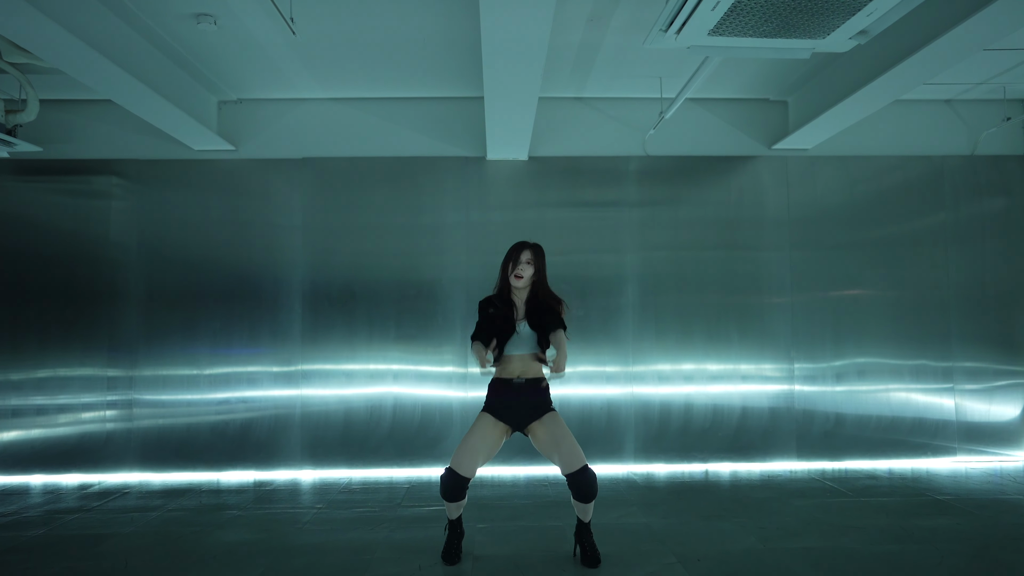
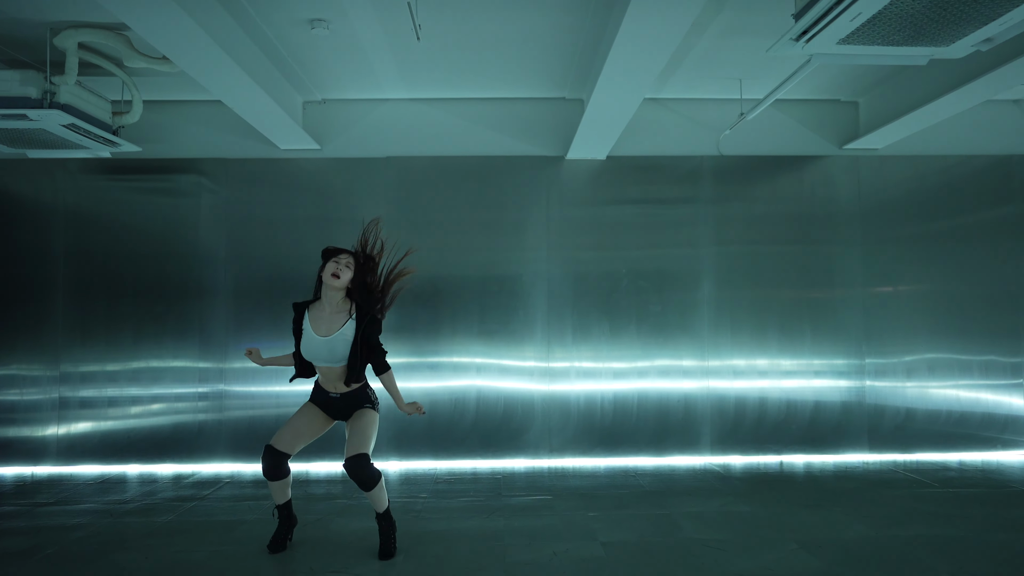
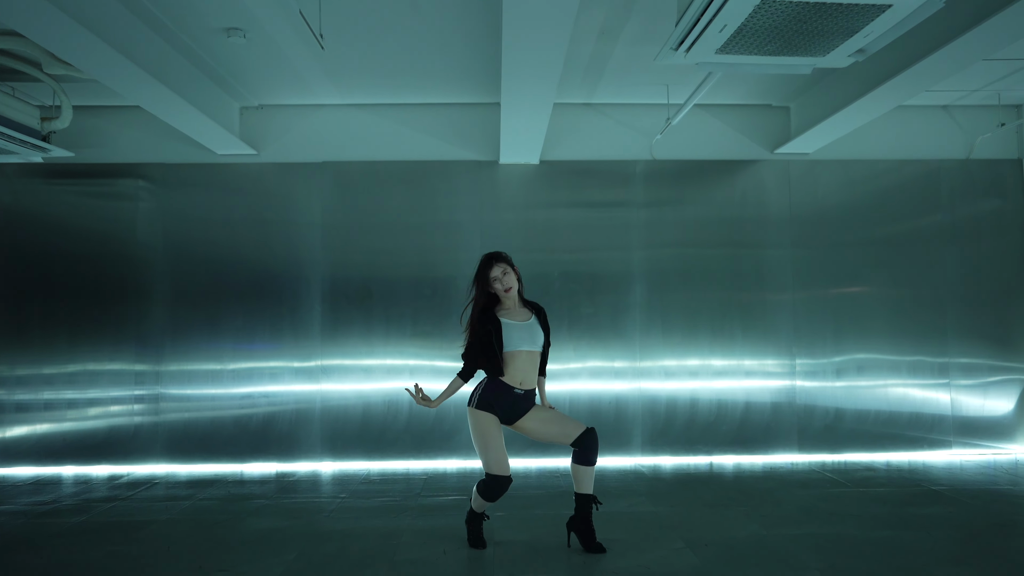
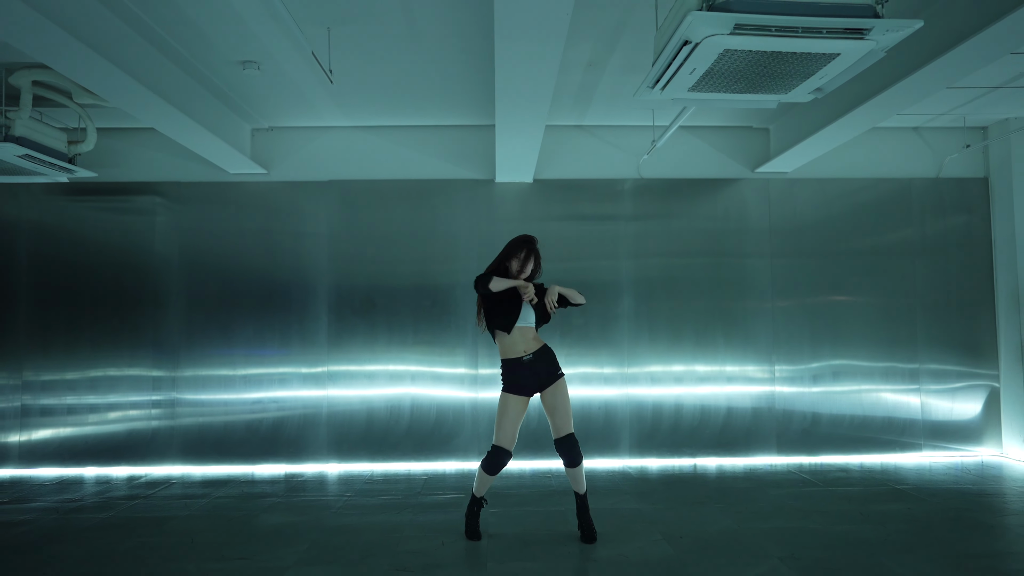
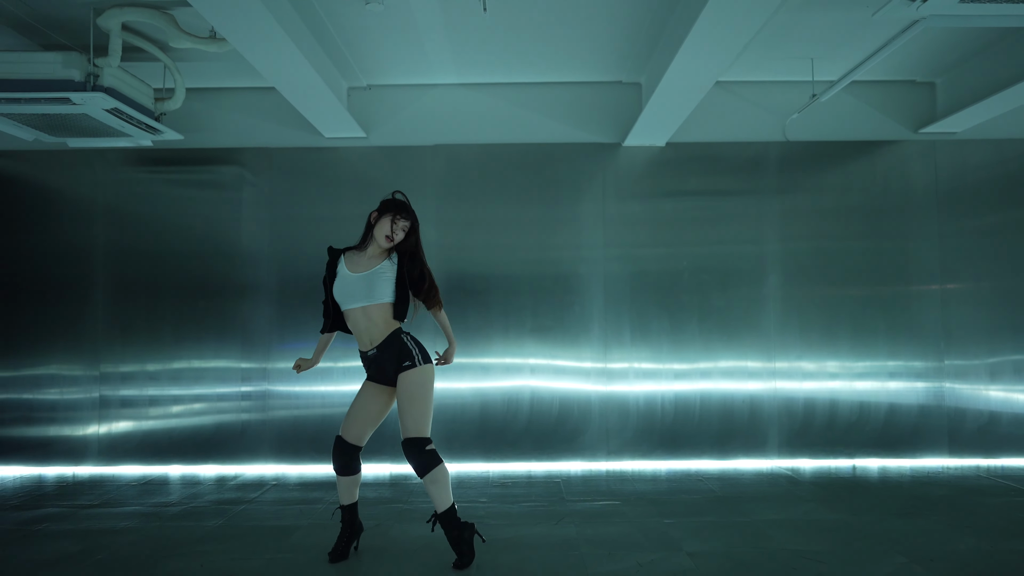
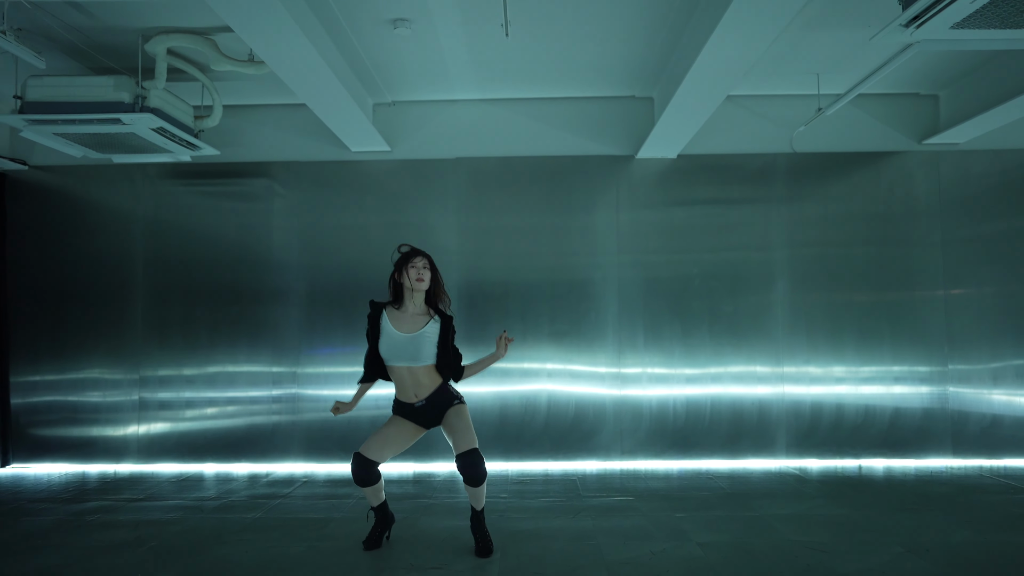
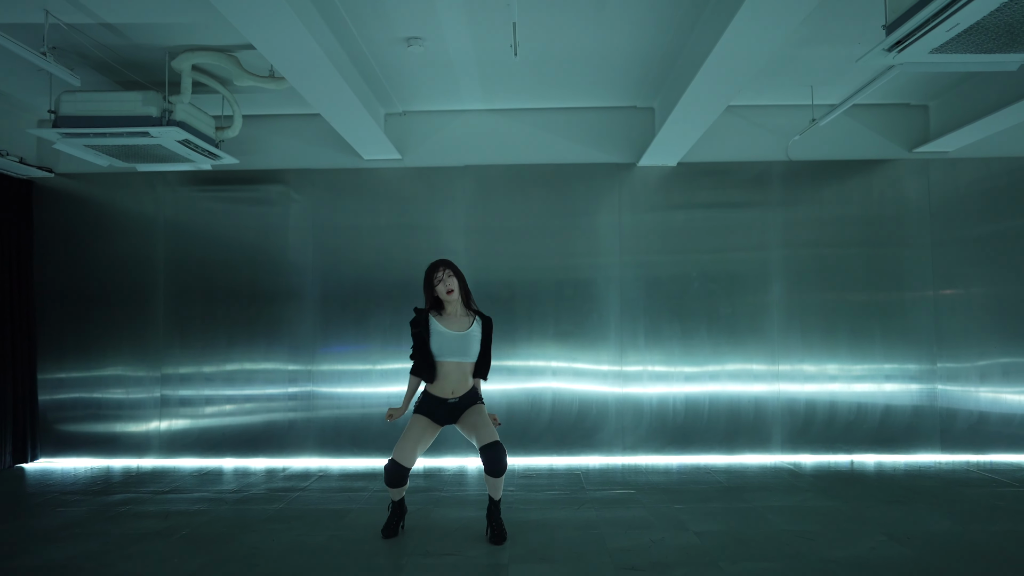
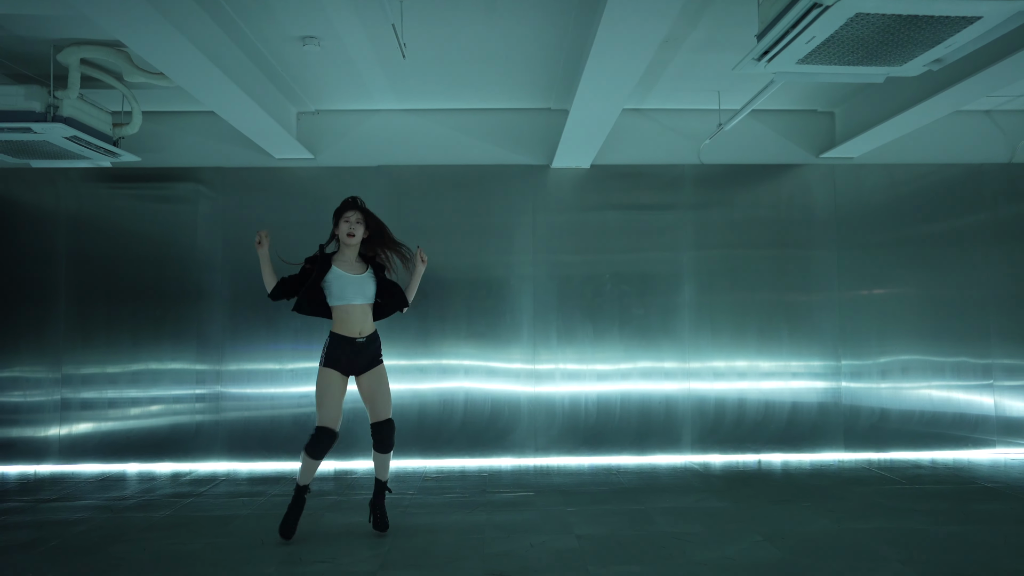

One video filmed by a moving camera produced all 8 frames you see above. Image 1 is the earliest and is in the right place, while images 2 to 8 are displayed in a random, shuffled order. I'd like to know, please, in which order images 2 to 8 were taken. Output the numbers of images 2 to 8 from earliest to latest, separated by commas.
4, 3, 8, 2, 5, 6, 7
